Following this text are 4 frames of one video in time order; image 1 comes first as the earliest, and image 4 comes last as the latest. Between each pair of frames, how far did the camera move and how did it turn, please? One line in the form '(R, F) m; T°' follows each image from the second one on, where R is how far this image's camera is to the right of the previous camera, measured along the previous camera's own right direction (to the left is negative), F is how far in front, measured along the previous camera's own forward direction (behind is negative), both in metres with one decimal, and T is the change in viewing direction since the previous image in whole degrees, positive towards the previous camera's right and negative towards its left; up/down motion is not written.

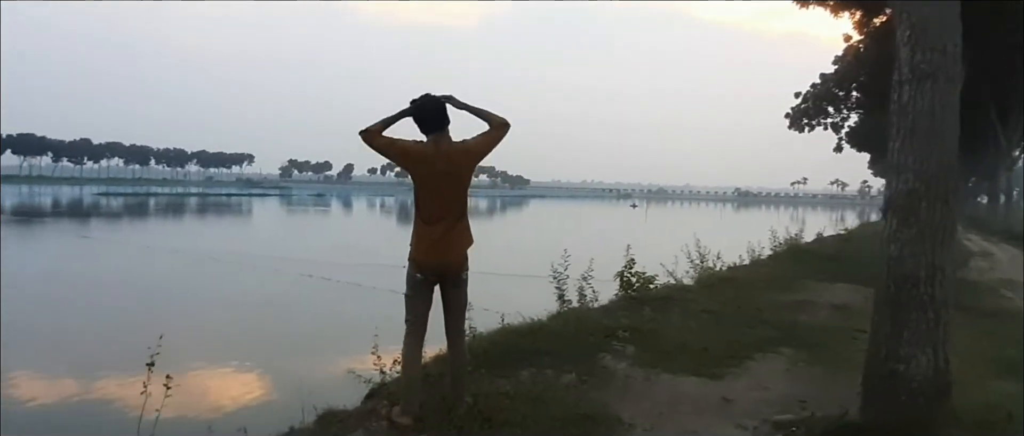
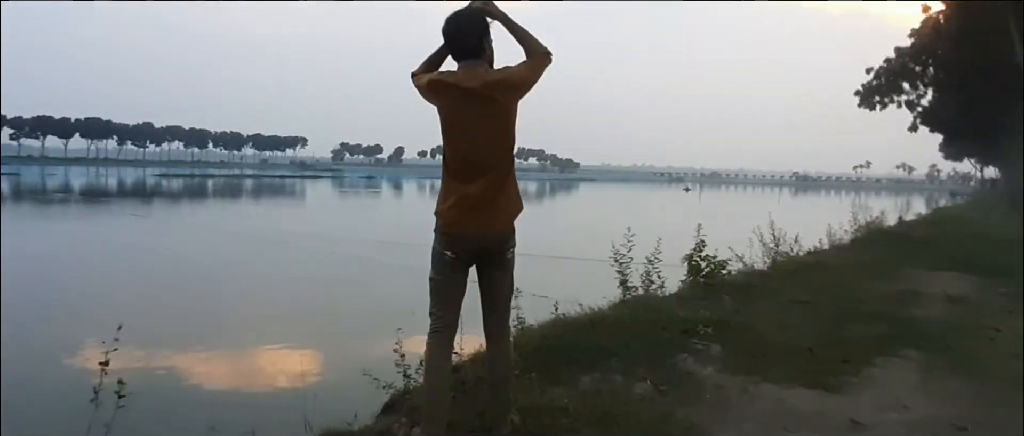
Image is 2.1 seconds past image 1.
(0.0, +1.0) m; -4°
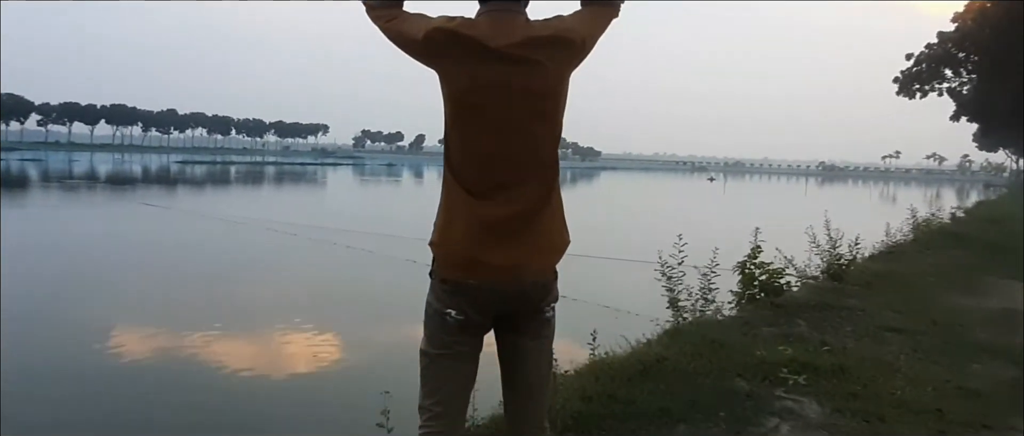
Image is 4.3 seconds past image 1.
(0.0, +1.1) m; -2°
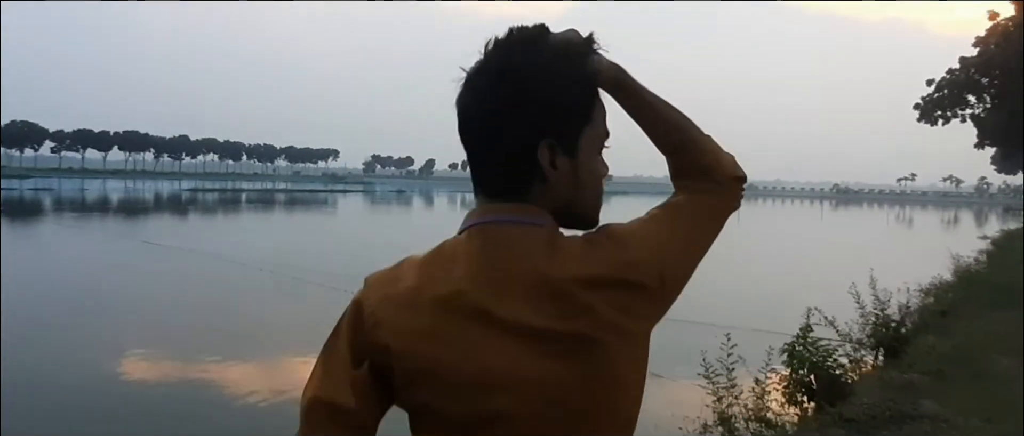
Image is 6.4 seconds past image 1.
(0.0, +0.8) m; -1°
